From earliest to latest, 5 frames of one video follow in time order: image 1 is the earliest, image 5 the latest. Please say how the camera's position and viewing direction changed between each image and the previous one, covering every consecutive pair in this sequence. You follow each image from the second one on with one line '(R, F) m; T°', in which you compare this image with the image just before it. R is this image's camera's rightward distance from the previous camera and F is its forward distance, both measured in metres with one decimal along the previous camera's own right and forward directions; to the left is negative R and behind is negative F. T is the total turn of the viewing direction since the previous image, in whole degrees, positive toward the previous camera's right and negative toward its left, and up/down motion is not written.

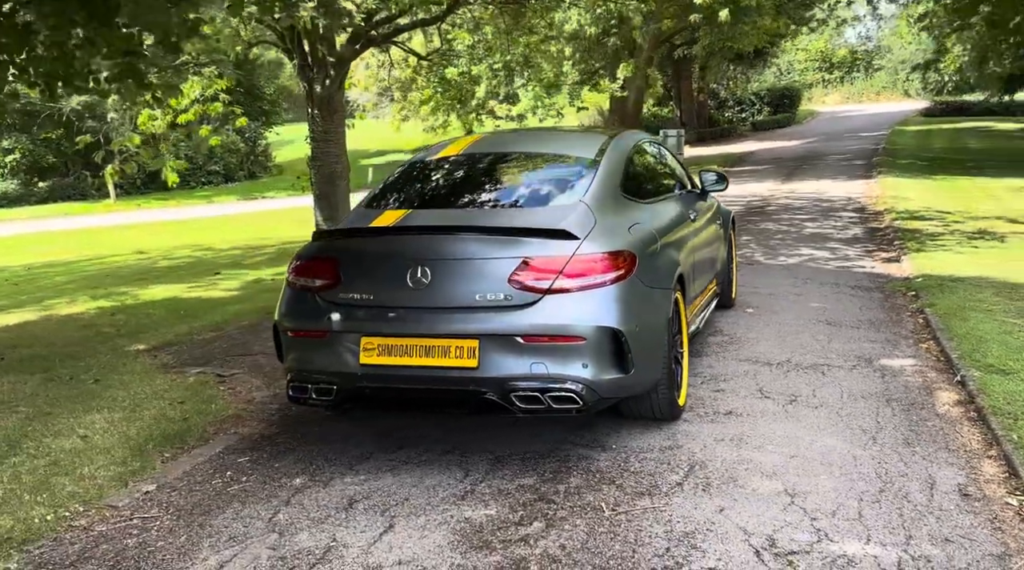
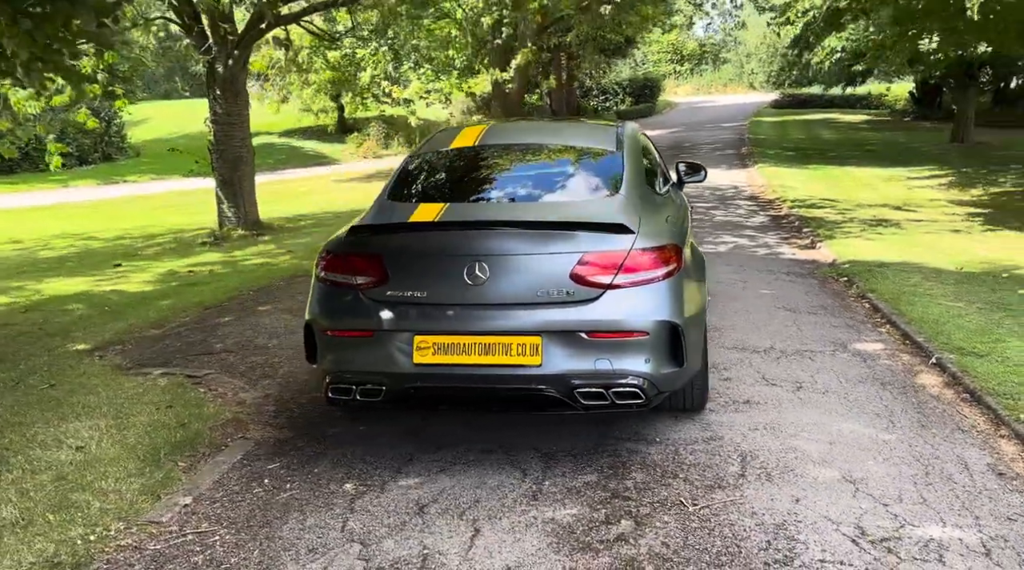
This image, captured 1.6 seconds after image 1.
(-0.8, +0.1) m; +8°
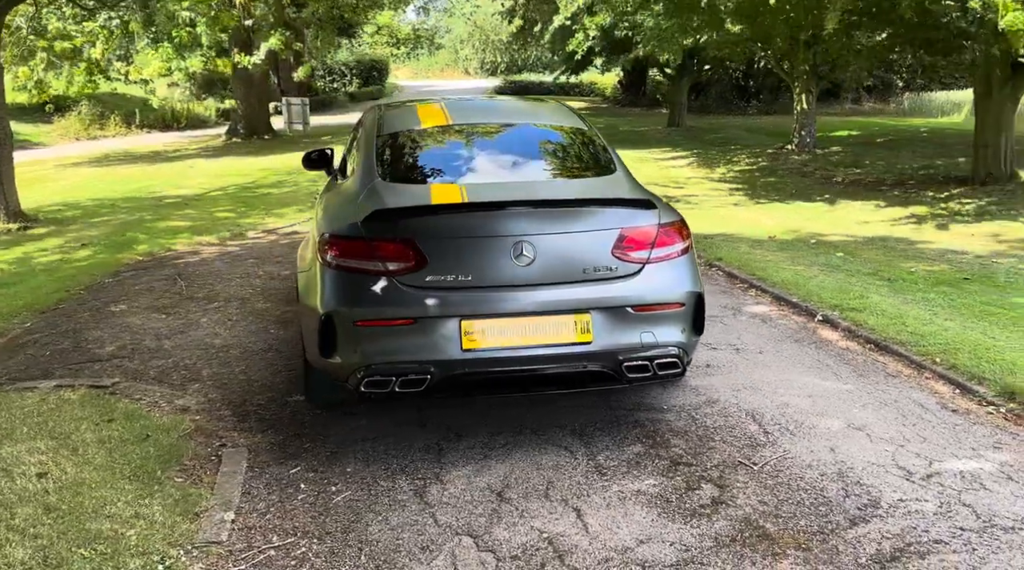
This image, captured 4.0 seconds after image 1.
(-1.3, +0.2) m; +16°
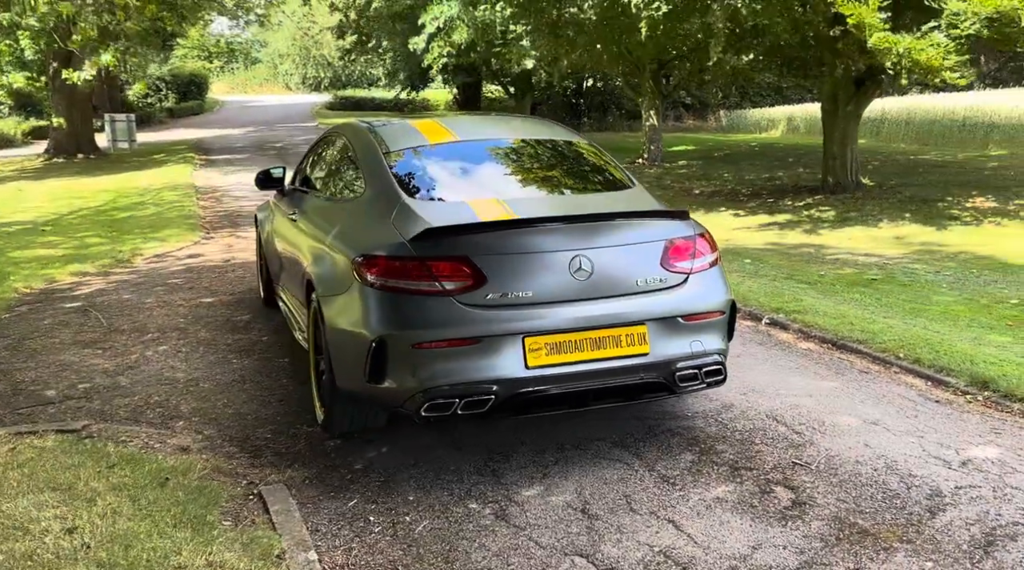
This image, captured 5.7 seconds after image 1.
(-0.9, +0.1) m; +10°
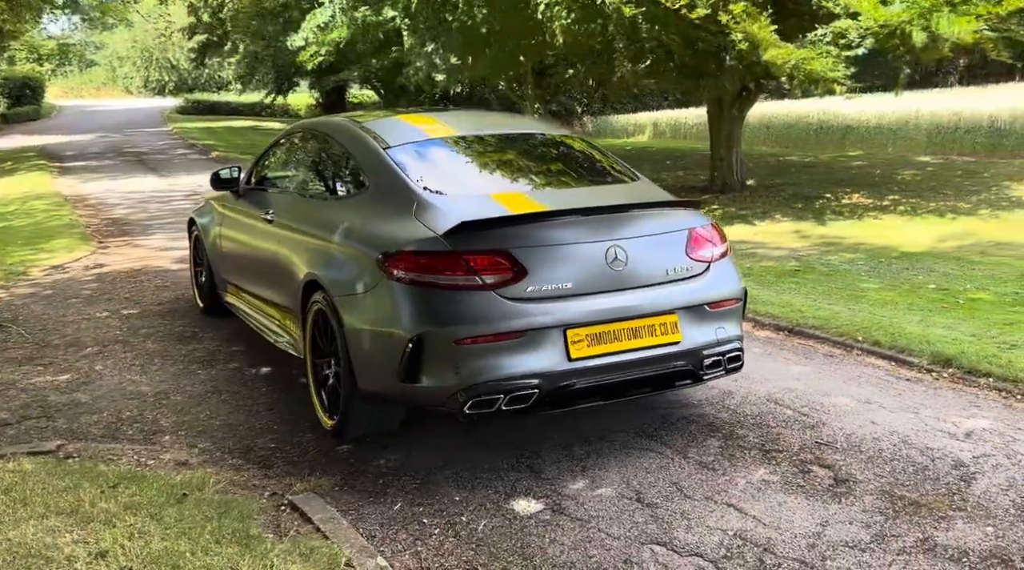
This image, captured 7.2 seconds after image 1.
(-0.7, +0.1) m; +8°
